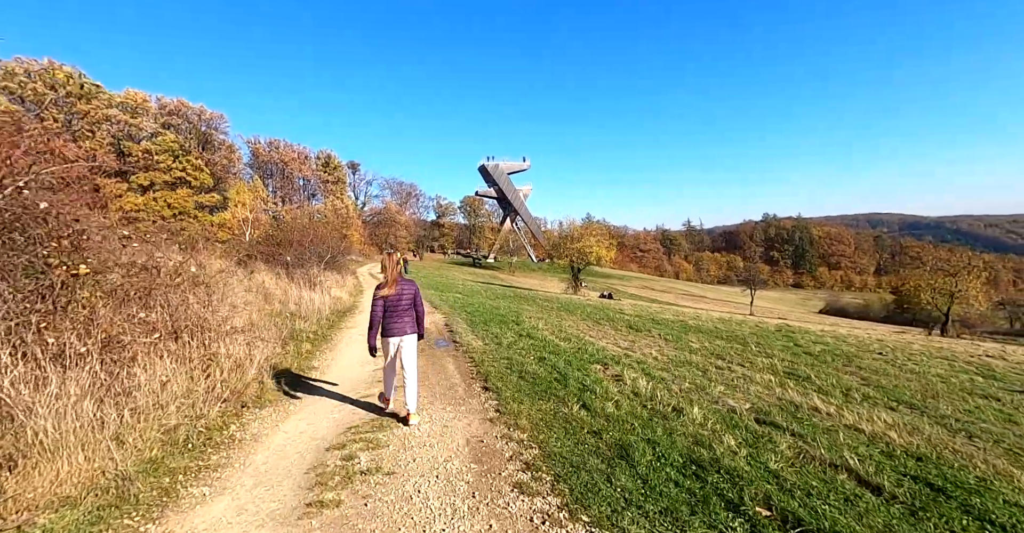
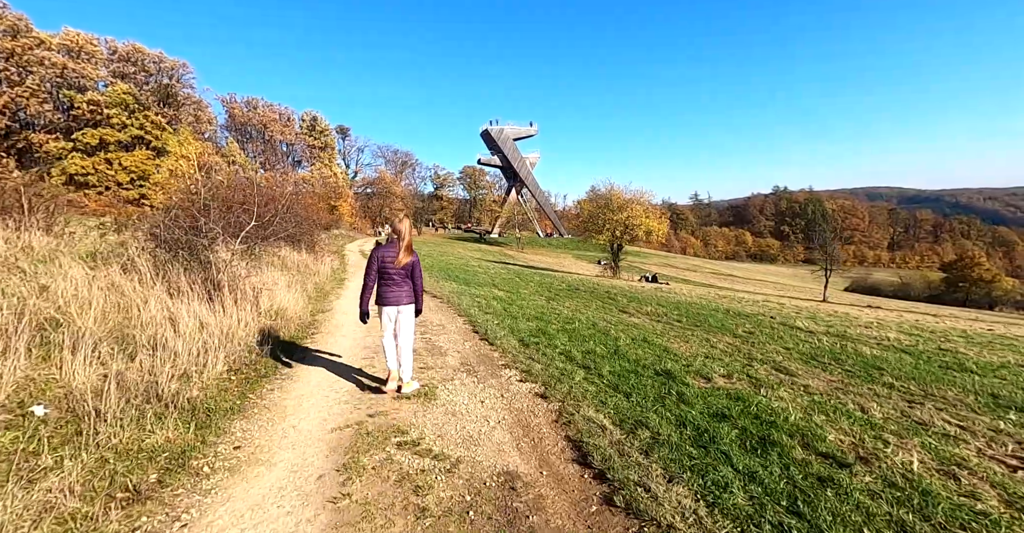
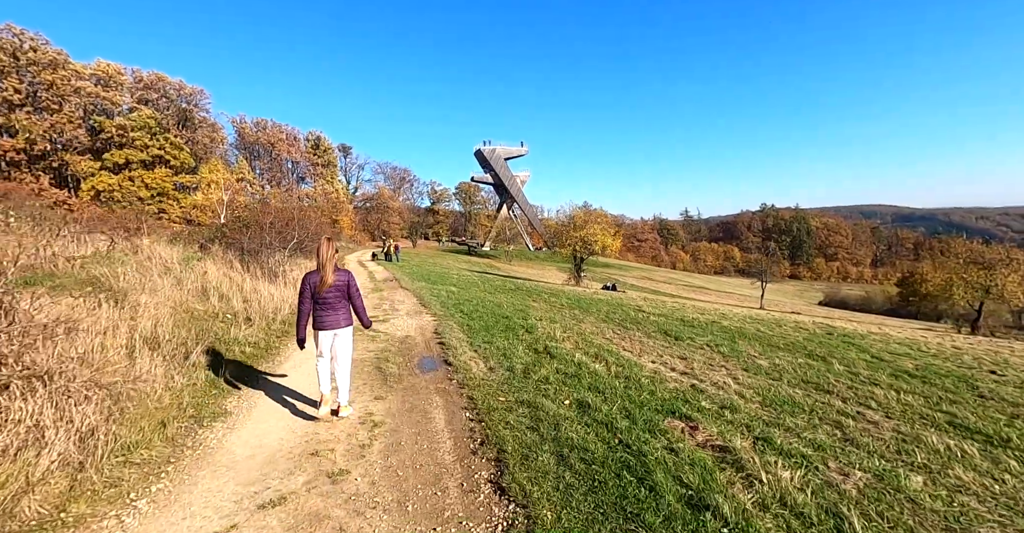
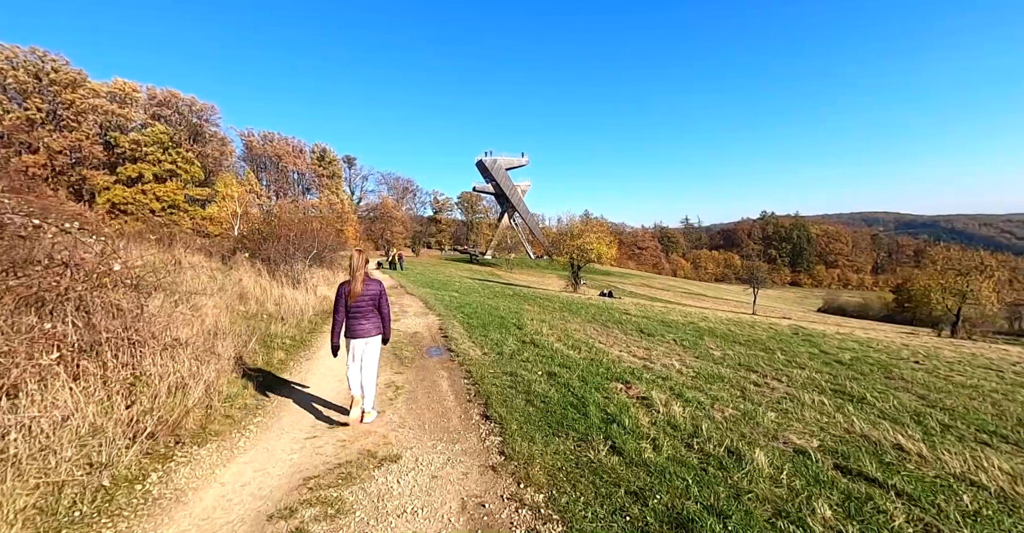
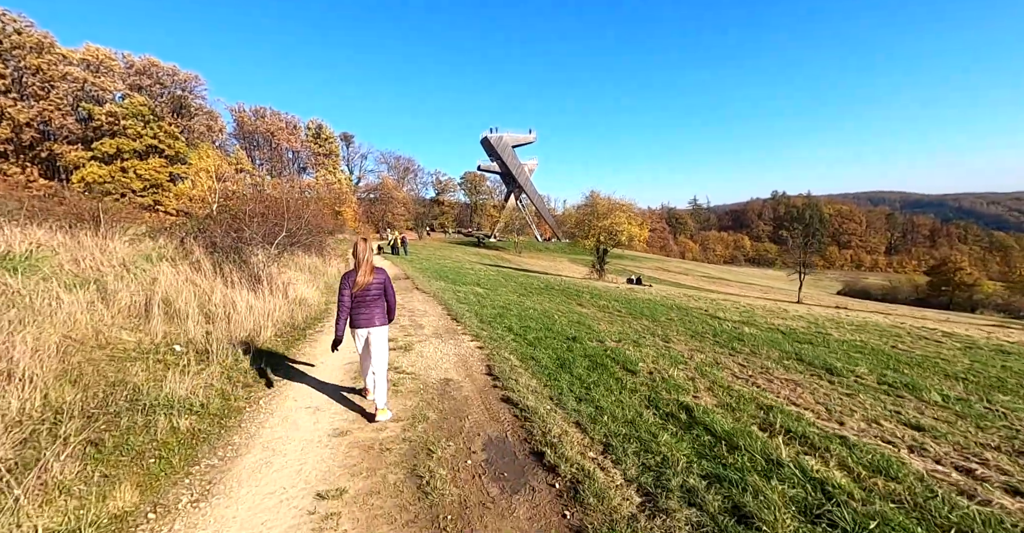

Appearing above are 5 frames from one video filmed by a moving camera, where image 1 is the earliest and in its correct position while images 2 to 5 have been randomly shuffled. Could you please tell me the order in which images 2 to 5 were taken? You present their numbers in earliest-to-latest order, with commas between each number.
4, 3, 5, 2
